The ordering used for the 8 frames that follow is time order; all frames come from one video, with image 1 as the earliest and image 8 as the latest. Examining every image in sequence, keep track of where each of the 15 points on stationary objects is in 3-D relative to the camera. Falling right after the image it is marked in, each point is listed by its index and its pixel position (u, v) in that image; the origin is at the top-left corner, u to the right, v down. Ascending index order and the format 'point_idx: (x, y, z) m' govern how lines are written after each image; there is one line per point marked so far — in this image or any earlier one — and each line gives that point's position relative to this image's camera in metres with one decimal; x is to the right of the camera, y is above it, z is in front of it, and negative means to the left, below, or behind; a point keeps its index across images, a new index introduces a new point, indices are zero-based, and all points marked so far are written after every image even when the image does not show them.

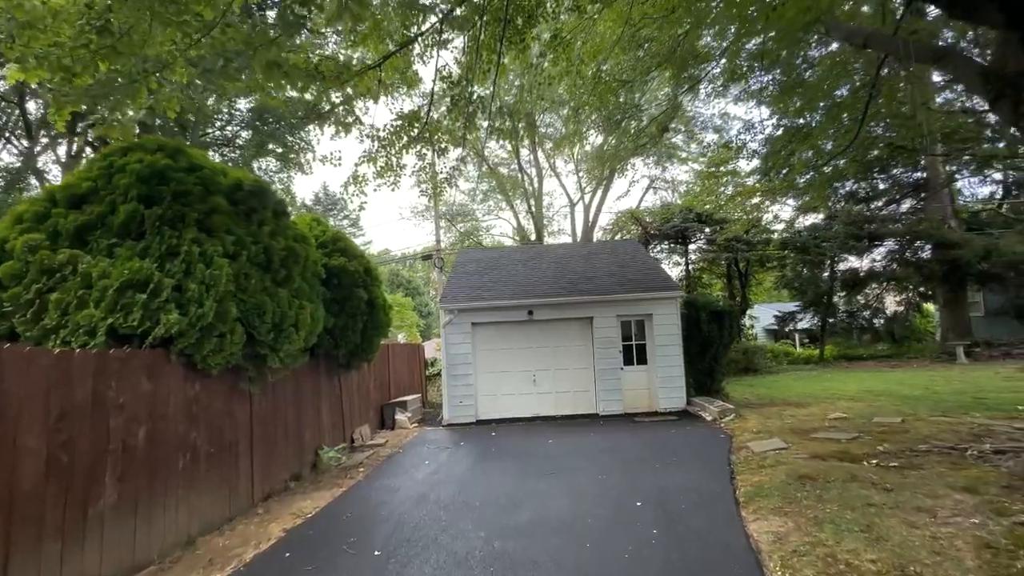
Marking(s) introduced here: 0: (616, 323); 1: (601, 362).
0: (+2.3, -0.8, +10.4) m
1: (+1.9, -1.5, +10.3) m
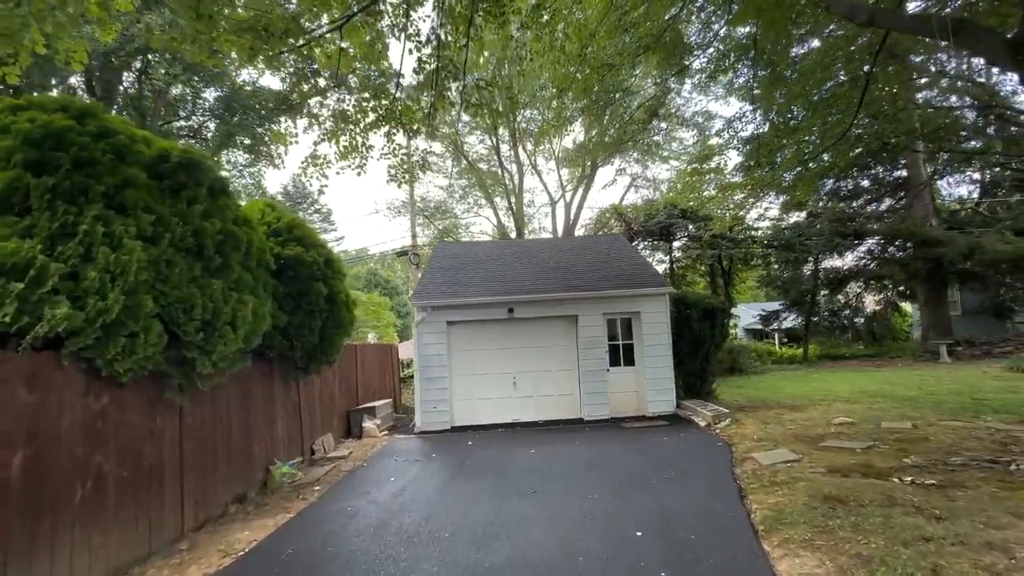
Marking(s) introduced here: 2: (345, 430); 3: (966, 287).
0: (+1.8, -0.7, +9.7) m
1: (+1.5, -1.4, +9.6) m
2: (-3.3, -2.8, +9.3) m
3: (+17.4, 0.0, +18.1) m
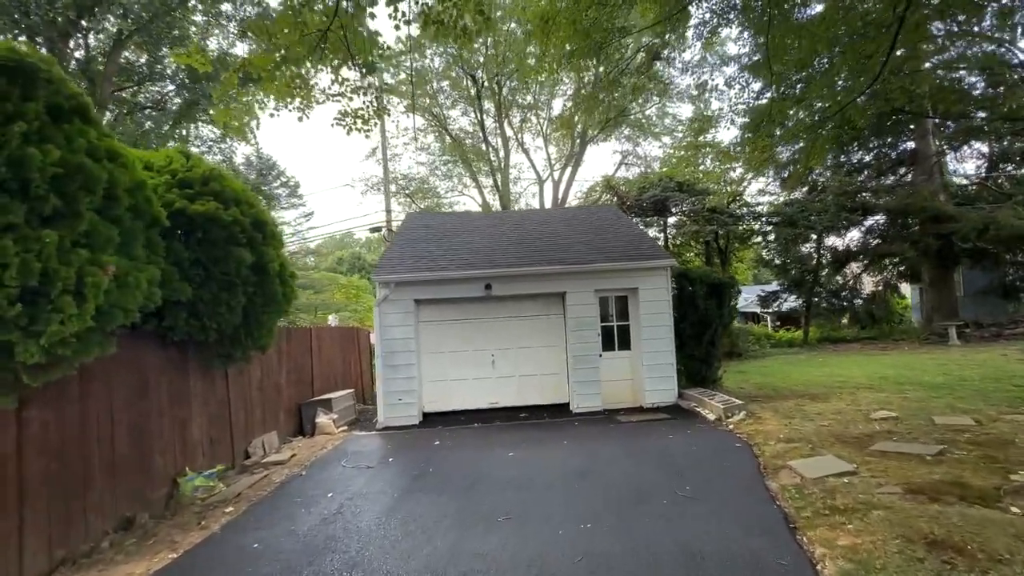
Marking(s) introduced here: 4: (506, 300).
0: (+1.5, -0.2, +8.4) m
1: (+1.1, -1.0, +8.3) m
2: (-3.7, -2.4, +8.0) m
3: (+16.8, +0.8, +17.2) m
4: (-0.1, -0.2, +8.6) m
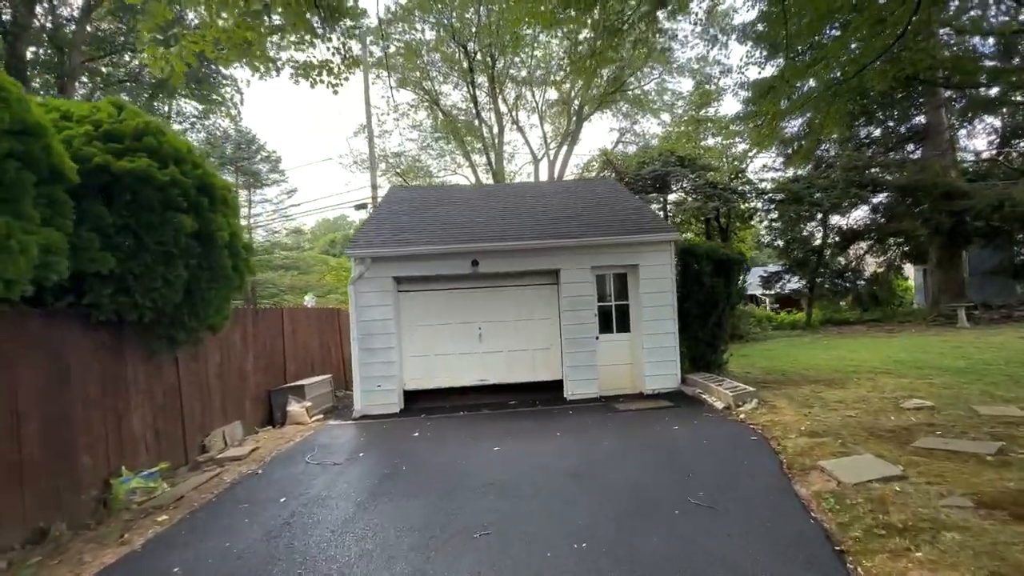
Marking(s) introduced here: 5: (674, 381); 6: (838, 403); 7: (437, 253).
0: (+1.3, +0.2, +7.7) m
1: (+0.9, -0.6, +7.6) m
2: (-3.9, -2.0, +7.3) m
3: (+16.5, +1.5, +16.6) m
4: (-0.3, +0.2, +7.9) m
5: (+2.6, -1.5, +7.7) m
6: (+3.8, -1.4, +5.6) m
7: (-1.2, +0.6, +7.5) m
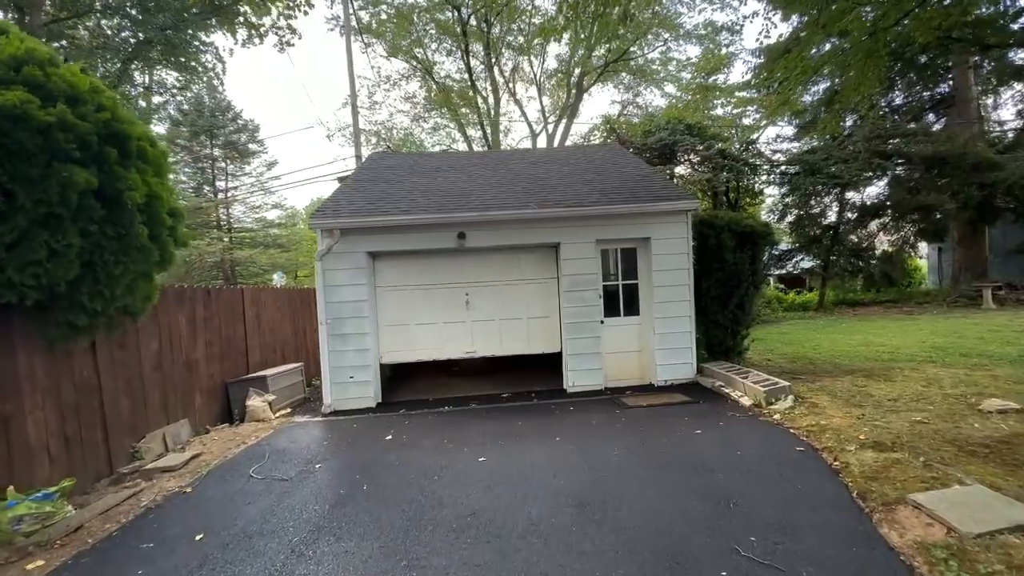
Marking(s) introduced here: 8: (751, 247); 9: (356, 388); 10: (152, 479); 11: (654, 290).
0: (+1.2, +0.5, +6.7) m
1: (+0.8, -0.3, +6.7) m
2: (-4.0, -1.7, +6.3) m
3: (+16.4, +2.2, +15.6) m
4: (-0.4, +0.5, +6.8) m
5: (+2.5, -1.2, +6.7) m
6: (+3.7, -1.1, +4.6) m
7: (-1.3, +0.9, +6.5) m
8: (+3.5, +0.6, +6.8) m
9: (-2.2, -1.4, +6.5) m
10: (-3.3, -1.8, +4.4) m
11: (+2.0, 0.0, +6.7) m
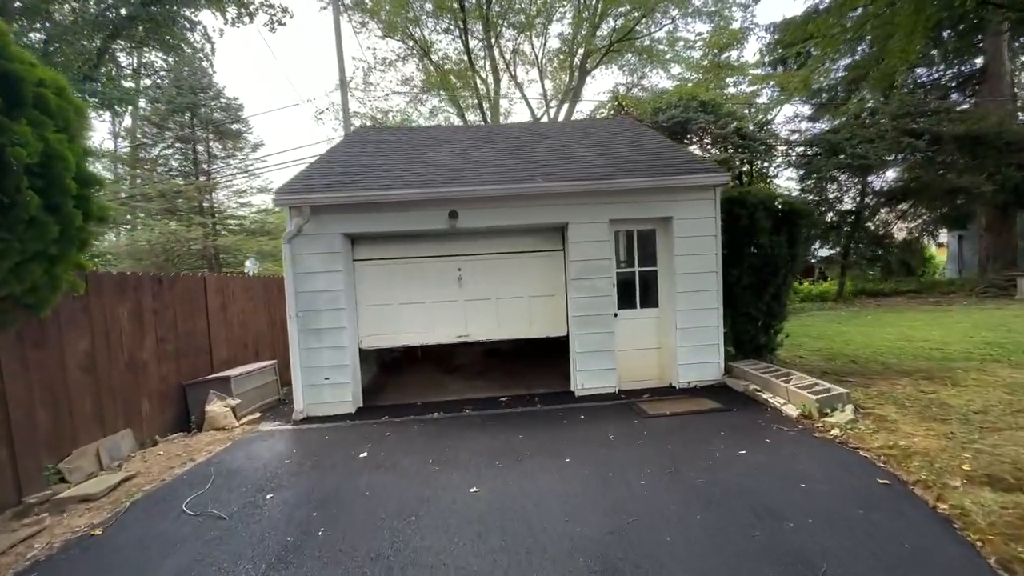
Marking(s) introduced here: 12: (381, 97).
0: (+1.2, +0.6, +5.8) m
1: (+0.8, -0.1, +5.8) m
2: (-4.0, -1.5, +5.5) m
3: (+16.4, +2.5, +14.6) m
4: (-0.4, +0.7, +5.9) m
5: (+2.5, -1.0, +5.9) m
6: (+3.7, -1.0, +3.8) m
7: (-1.3, +1.0, +5.6) m
8: (+3.5, +0.8, +5.9) m
9: (-2.1, -1.2, +5.7) m
10: (-3.3, -1.7, +3.5) m
11: (+2.0, +0.1, +5.8) m
12: (-5.8, +8.3, +20.6) m
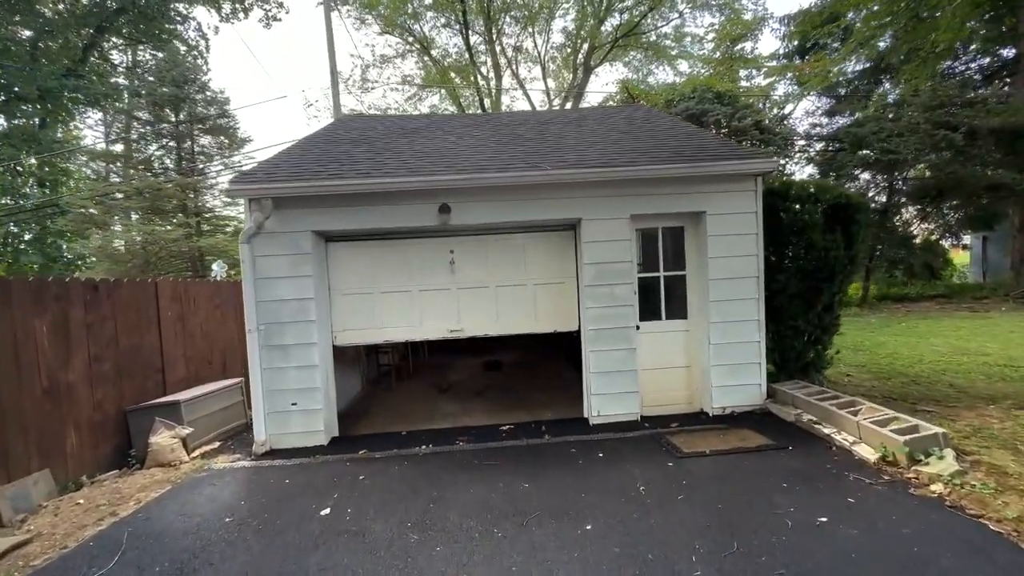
0: (+1.2, +0.5, +4.9) m
1: (+0.9, -0.2, +4.9) m
2: (-3.9, -1.6, +4.6) m
3: (+16.5, +2.4, +13.6) m
4: (-0.4, +0.6, +5.0) m
5: (+2.5, -1.1, +4.9) m
6: (+3.8, -1.1, +2.8) m
7: (-1.3, +0.9, +4.7) m
8: (+3.5, +0.7, +5.0) m
9: (-2.1, -1.3, +4.8) m
10: (-3.3, -1.7, +2.6) m
11: (+2.0, 0.0, +4.9) m
12: (-5.8, +8.2, +19.8) m
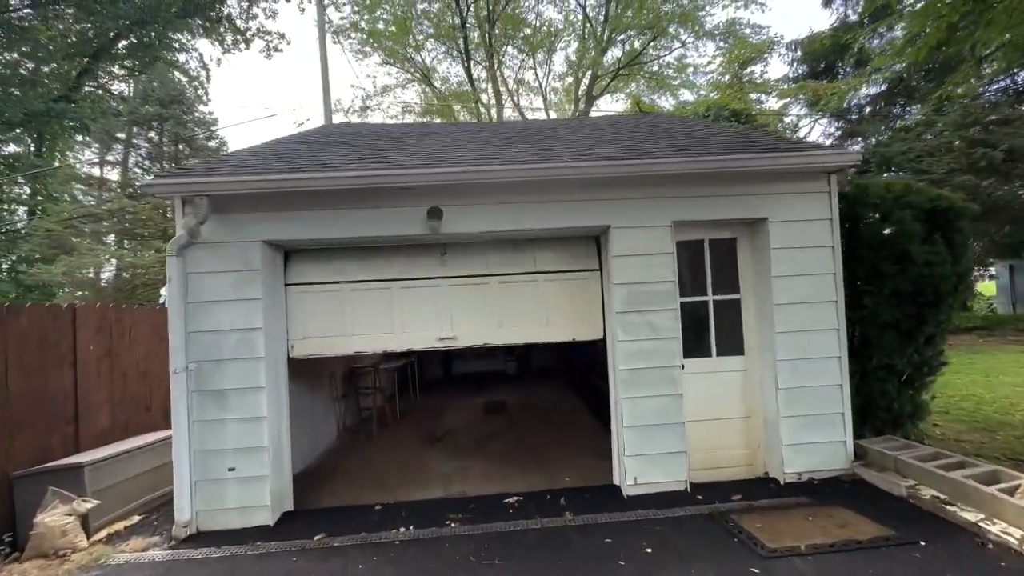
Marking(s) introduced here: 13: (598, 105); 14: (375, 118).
0: (+1.3, +0.3, +3.8) m
1: (+0.9, -0.4, +3.8) m
2: (-3.9, -1.8, +3.4) m
3: (+16.5, +1.5, +12.7) m
4: (-0.3, +0.4, +4.0) m
5: (+2.6, -1.4, +3.8) m
6: (+3.8, -1.2, +1.7) m
7: (-1.2, +0.7, +3.7) m
8: (+3.6, +0.4, +4.0) m
9: (-2.1, -1.5, +3.6) m
10: (-3.2, -1.8, +1.4) m
11: (+2.1, -0.2, +3.8) m
12: (-5.7, +6.9, +19.2) m
13: (+3.6, +7.5, +18.7) m
14: (-5.6, +7.1, +18.9) m
